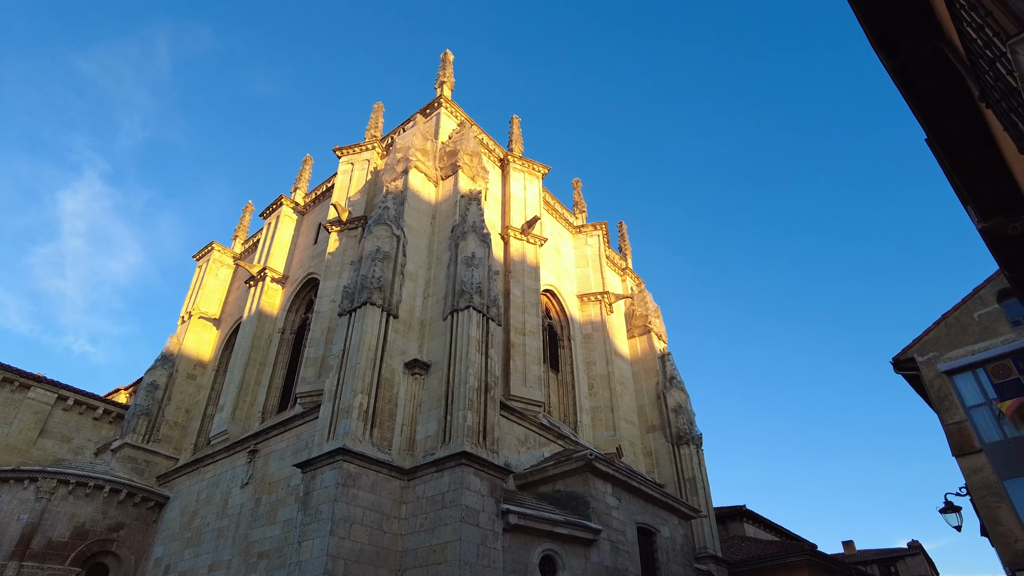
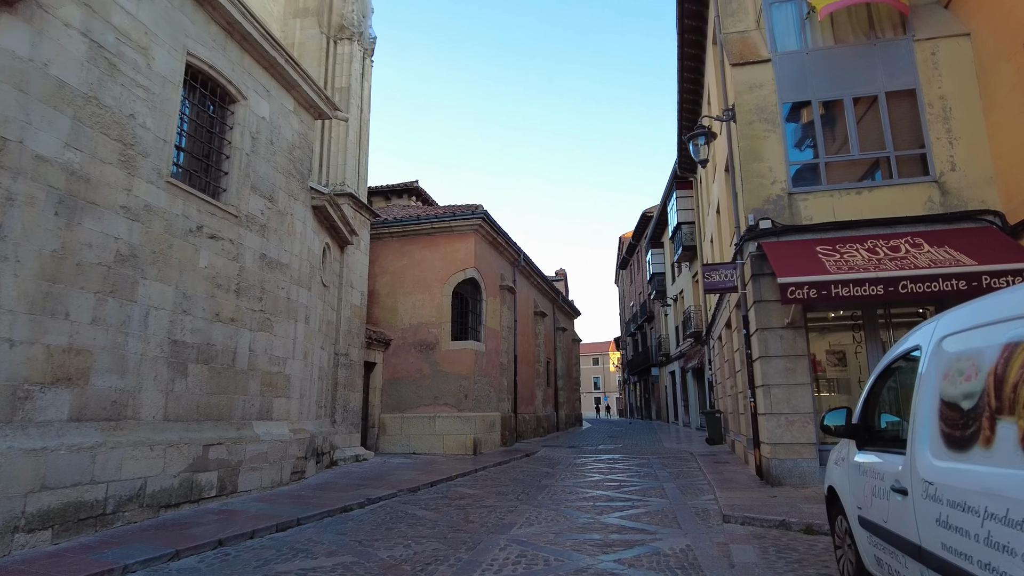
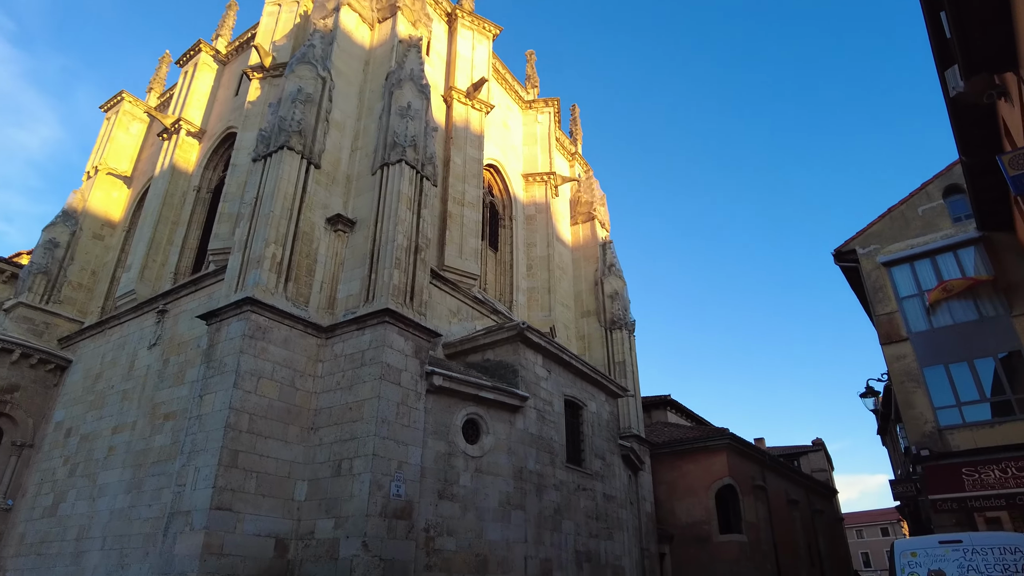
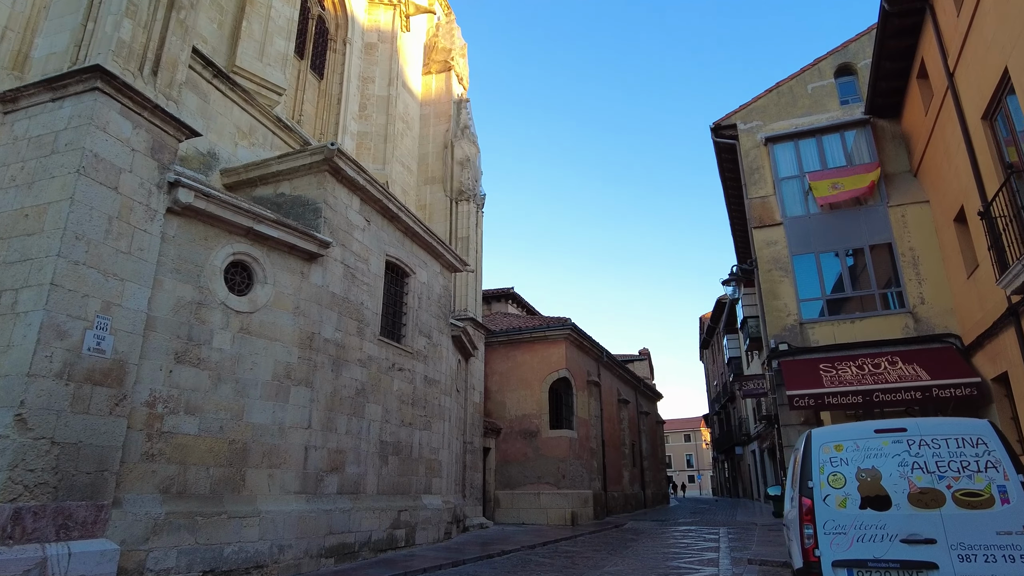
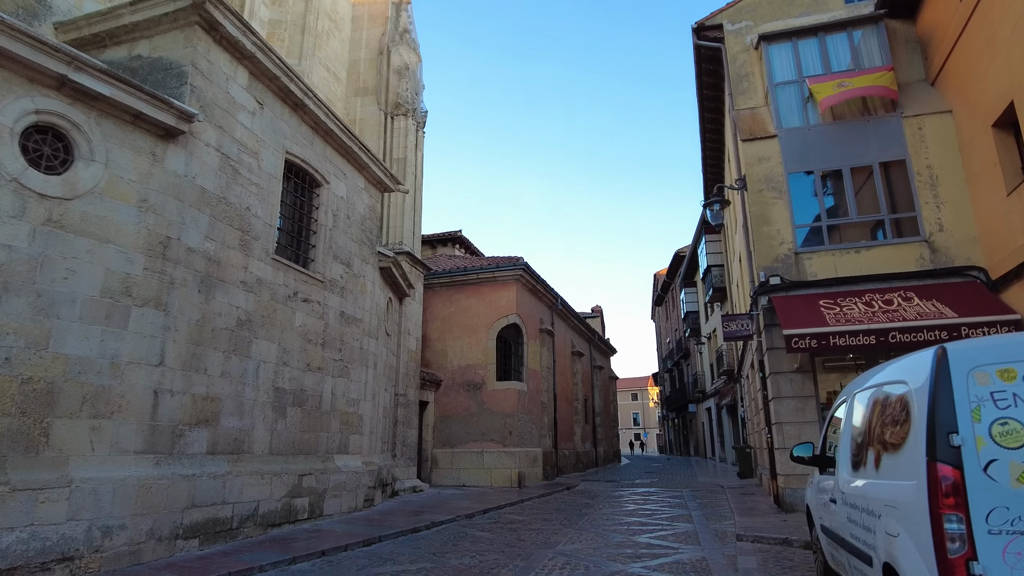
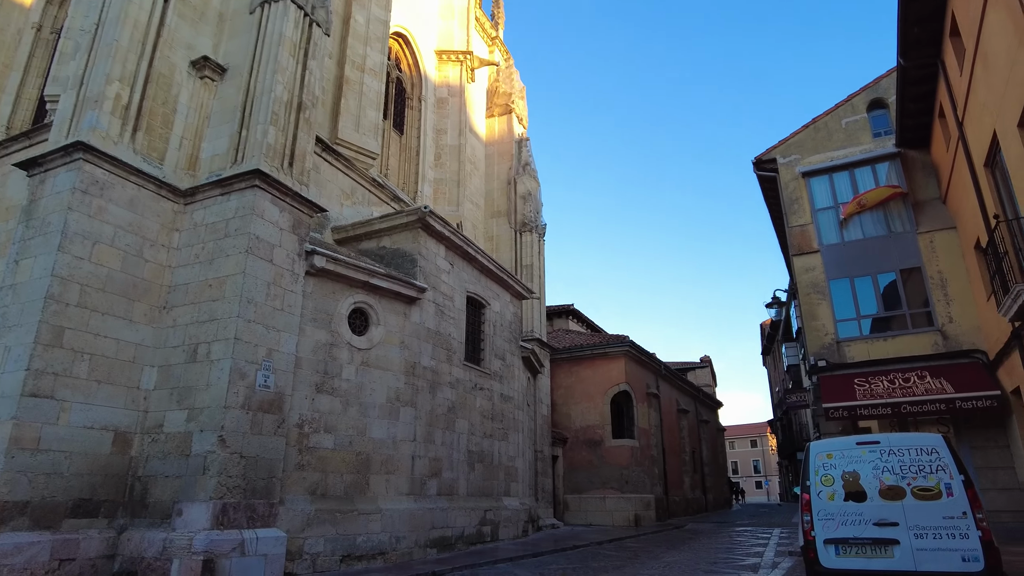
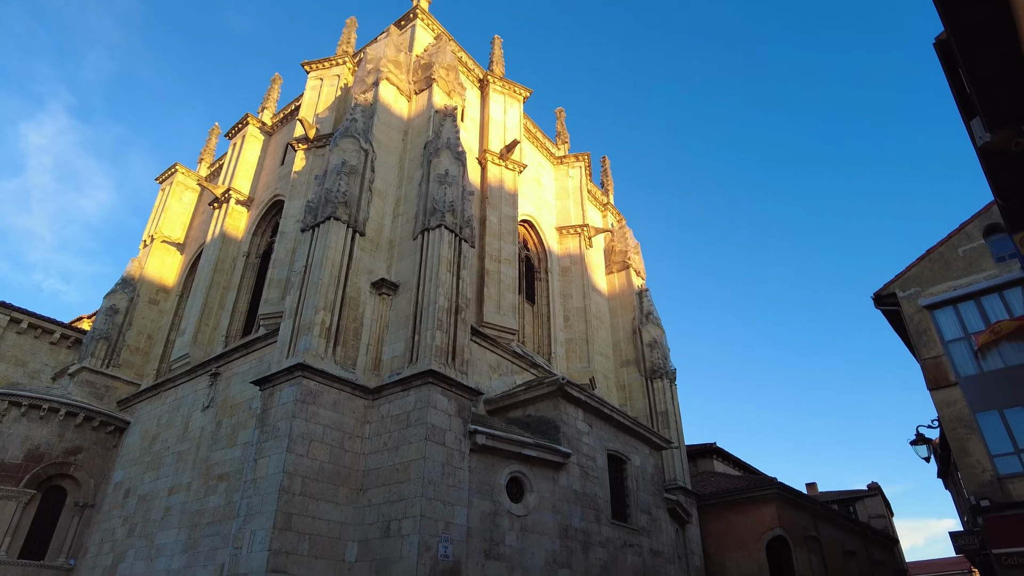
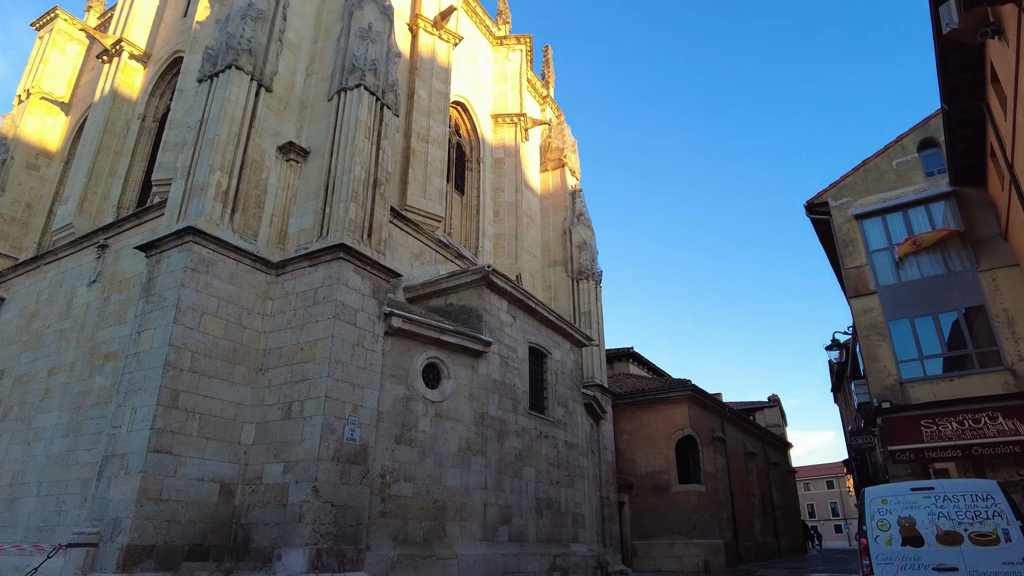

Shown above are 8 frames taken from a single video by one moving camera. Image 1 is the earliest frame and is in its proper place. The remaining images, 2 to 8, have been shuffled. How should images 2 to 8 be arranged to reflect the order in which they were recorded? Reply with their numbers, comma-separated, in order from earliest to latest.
7, 3, 8, 6, 4, 5, 2
